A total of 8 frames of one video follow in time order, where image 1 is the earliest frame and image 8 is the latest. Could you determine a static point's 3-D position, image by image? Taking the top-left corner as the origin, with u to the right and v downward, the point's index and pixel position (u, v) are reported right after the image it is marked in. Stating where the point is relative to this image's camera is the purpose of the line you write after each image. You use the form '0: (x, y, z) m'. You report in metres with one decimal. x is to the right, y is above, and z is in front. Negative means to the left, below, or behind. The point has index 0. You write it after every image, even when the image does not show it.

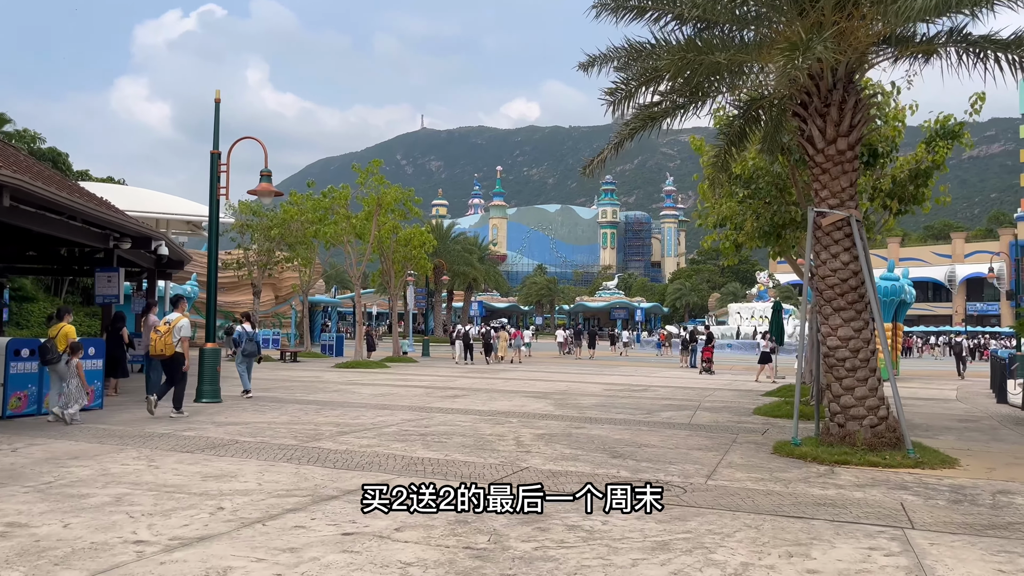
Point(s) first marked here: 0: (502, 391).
0: (-0.2, -2.3, +17.7) m
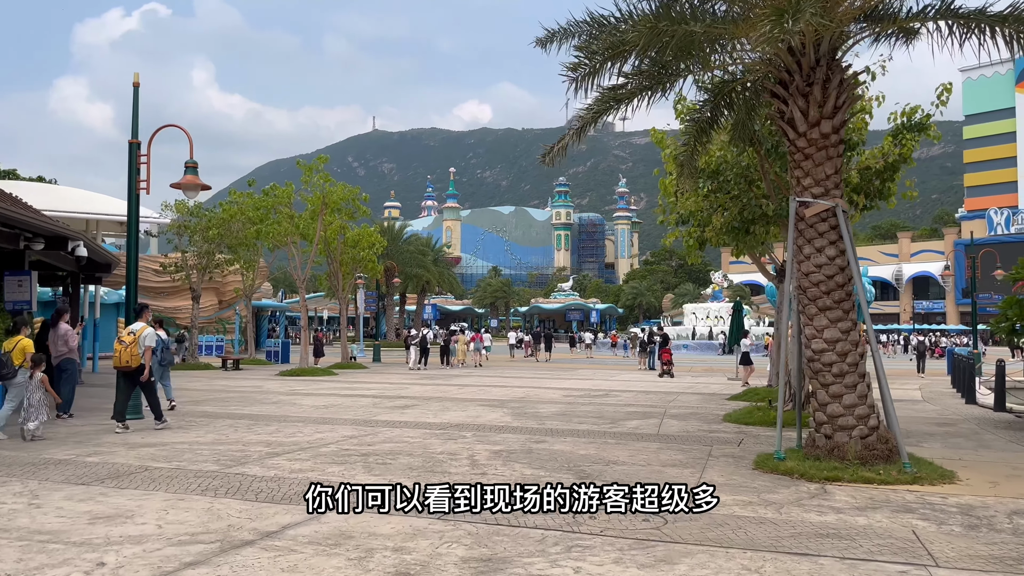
0: (-1.2, -2.3, +16.6) m
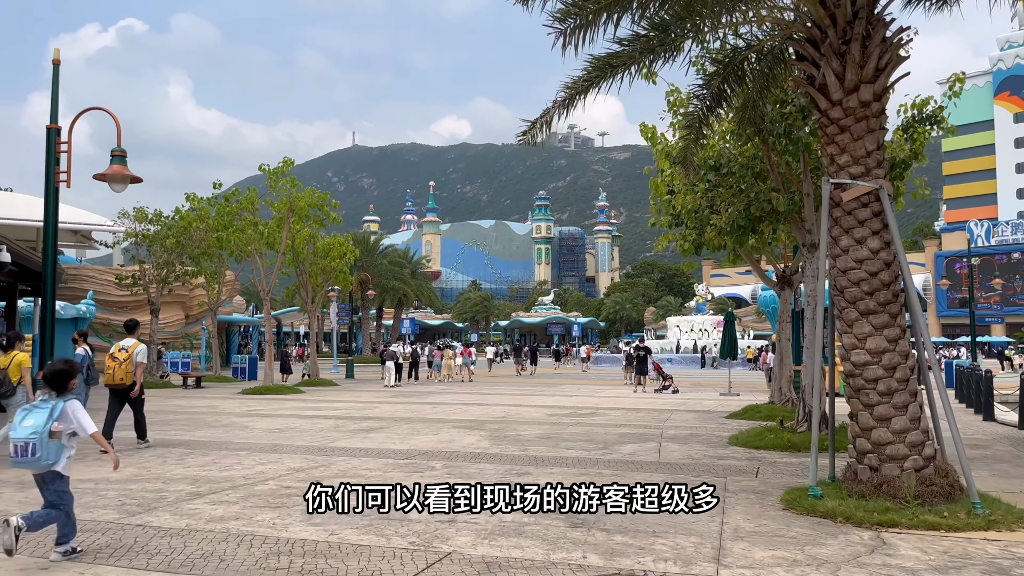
0: (-1.6, -2.5, +14.9) m
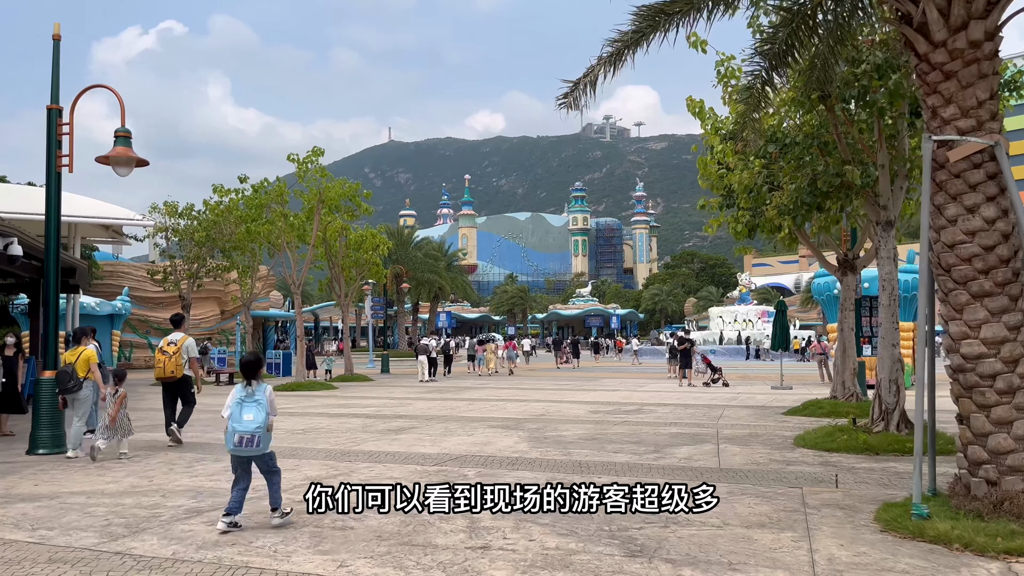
0: (-0.9, -2.3, +13.9) m
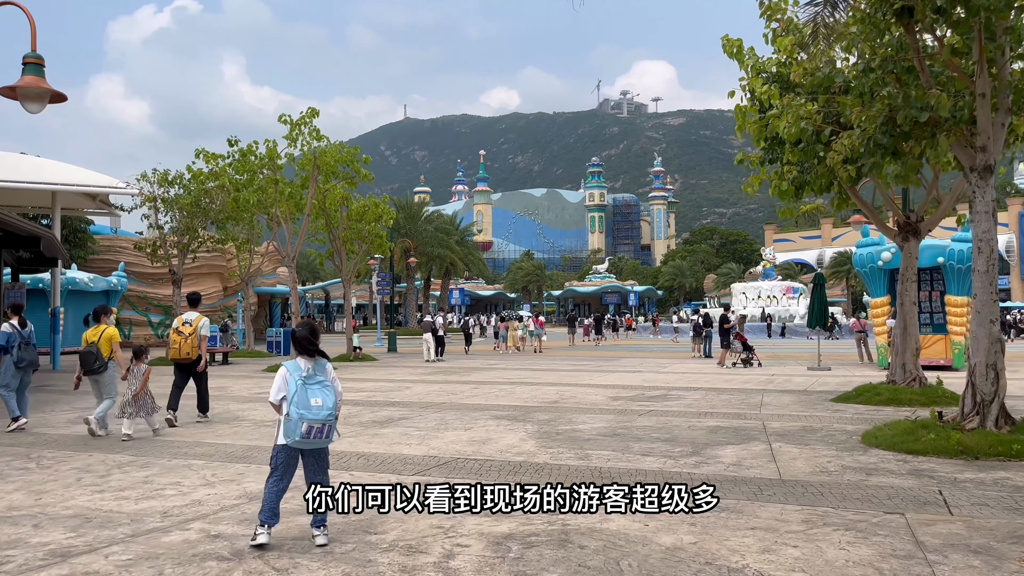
0: (-0.7, -1.8, +12.1) m
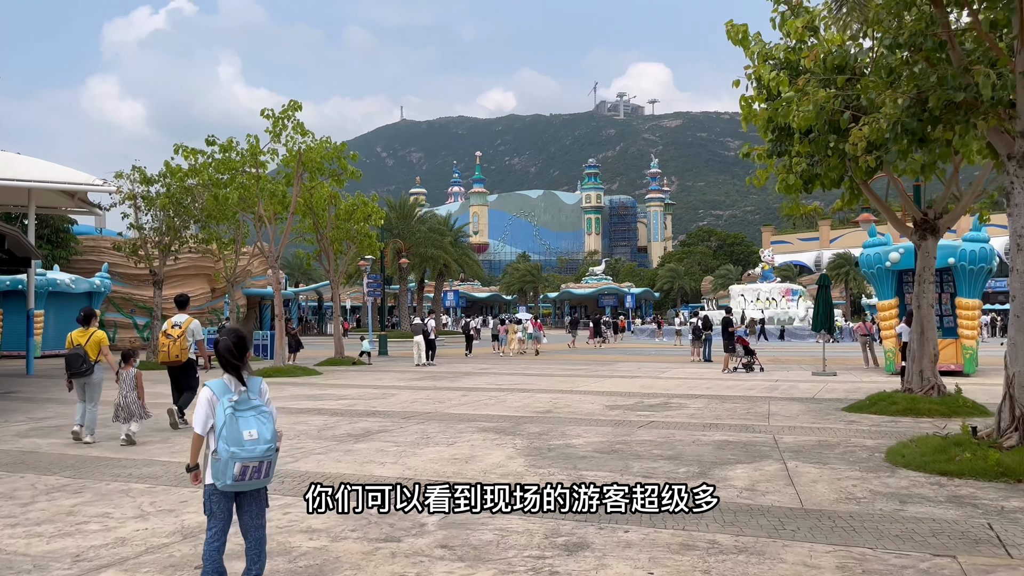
0: (-0.9, -1.8, +11.2) m
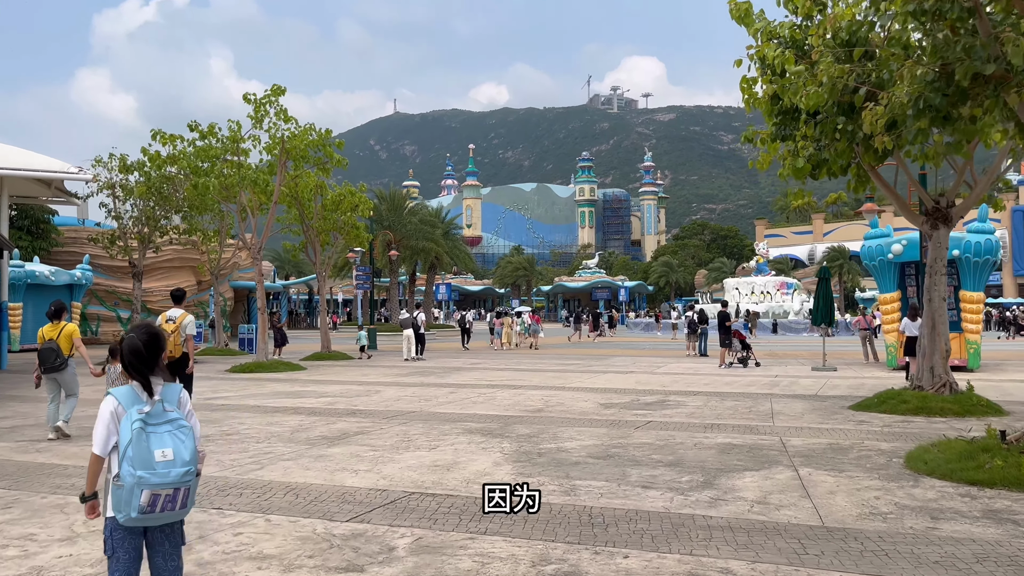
0: (-1.0, -1.7, +10.5) m
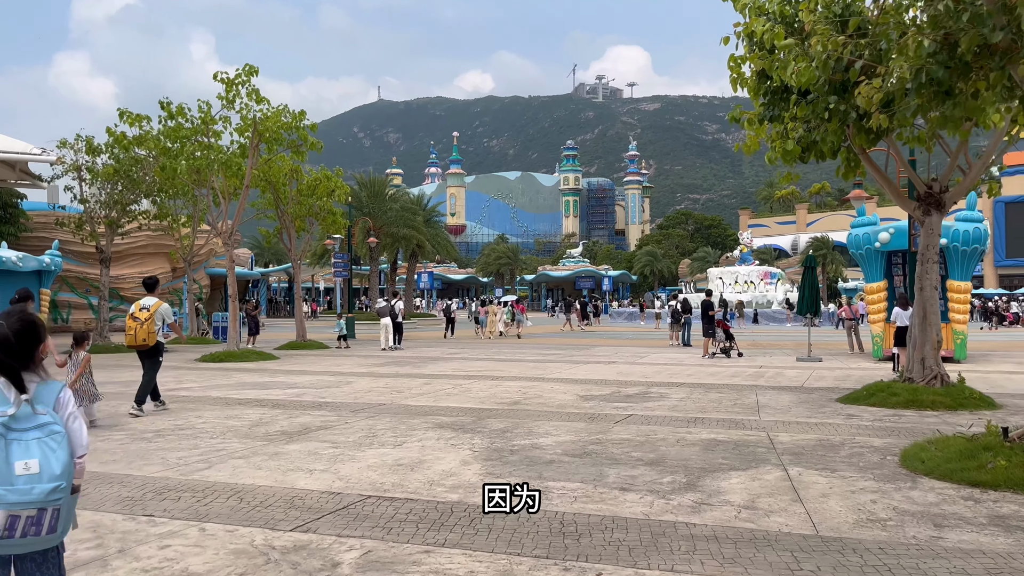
0: (-1.4, -1.5, +10.0) m
